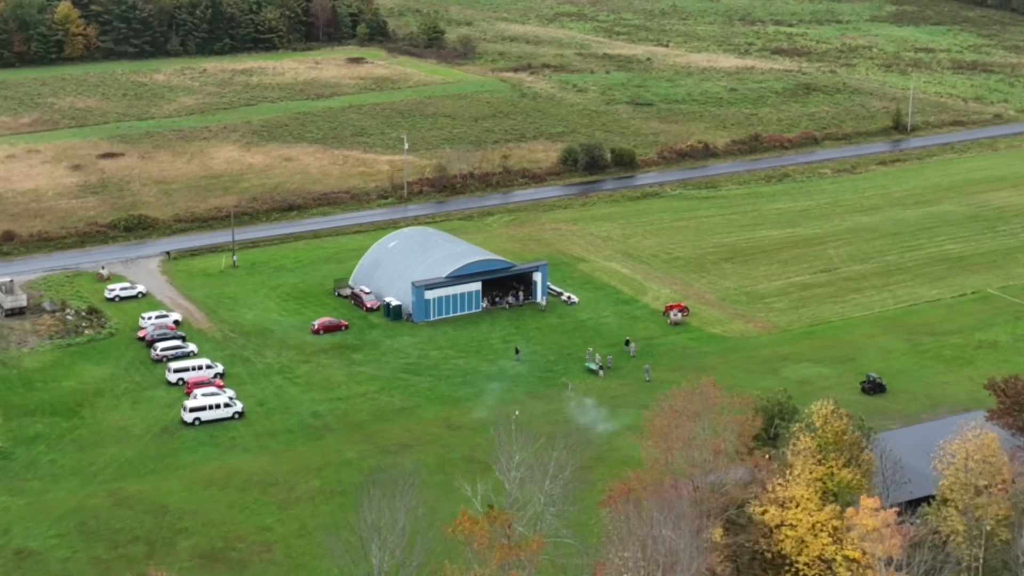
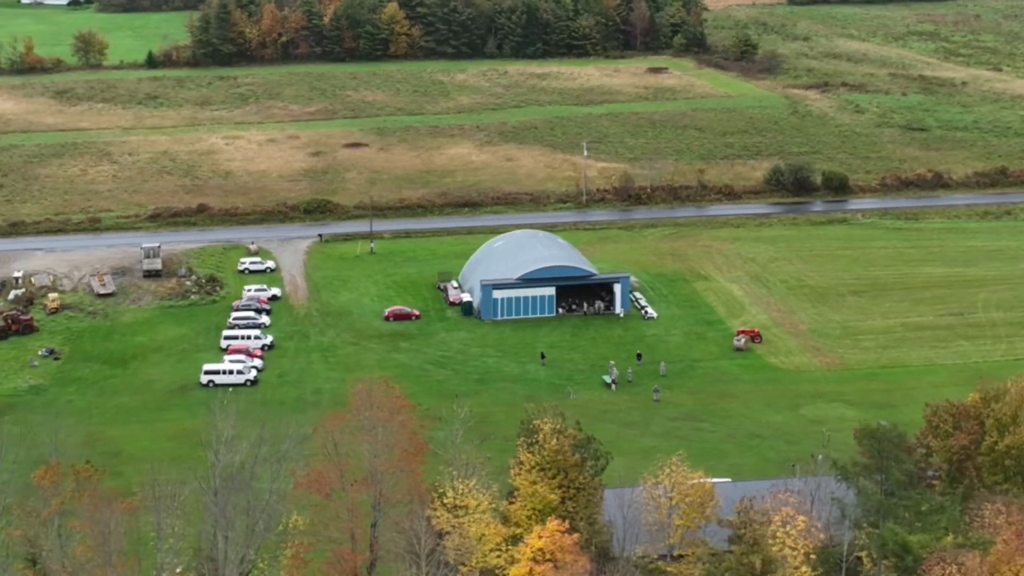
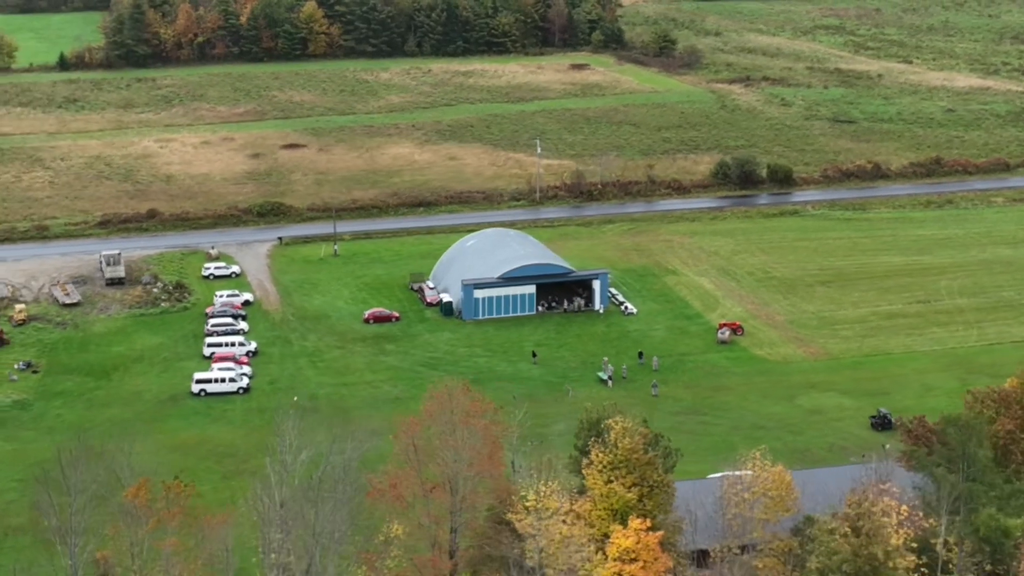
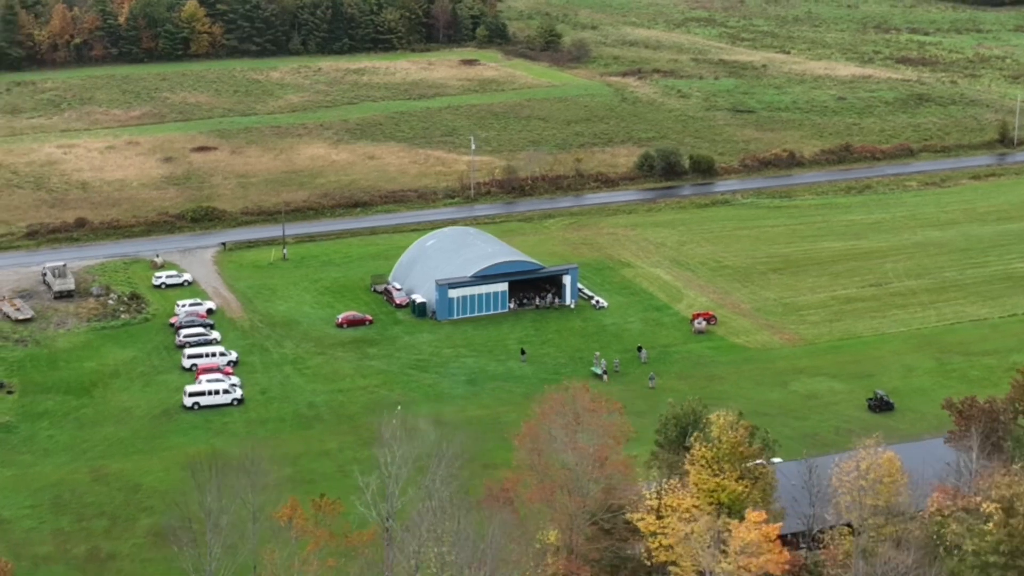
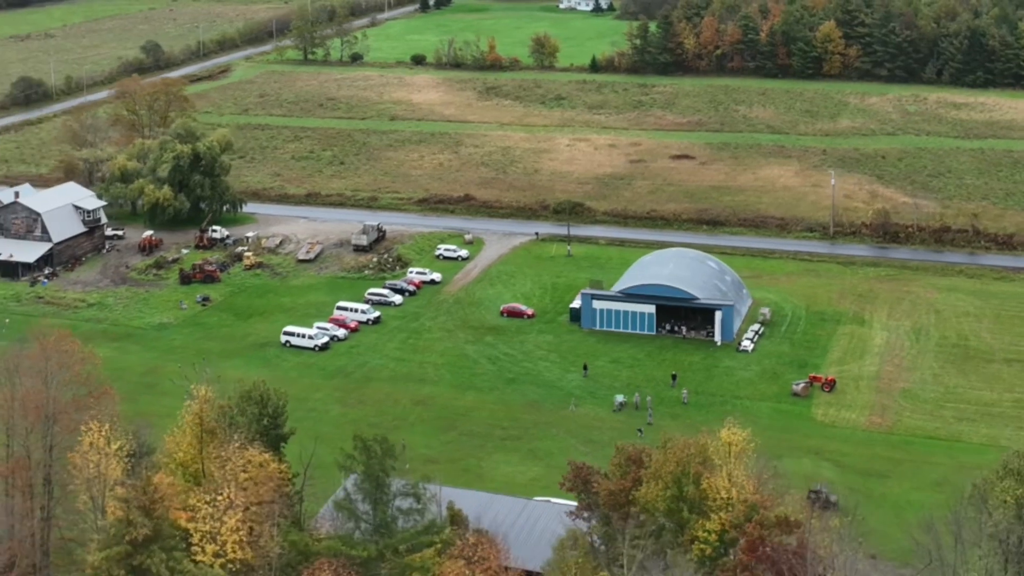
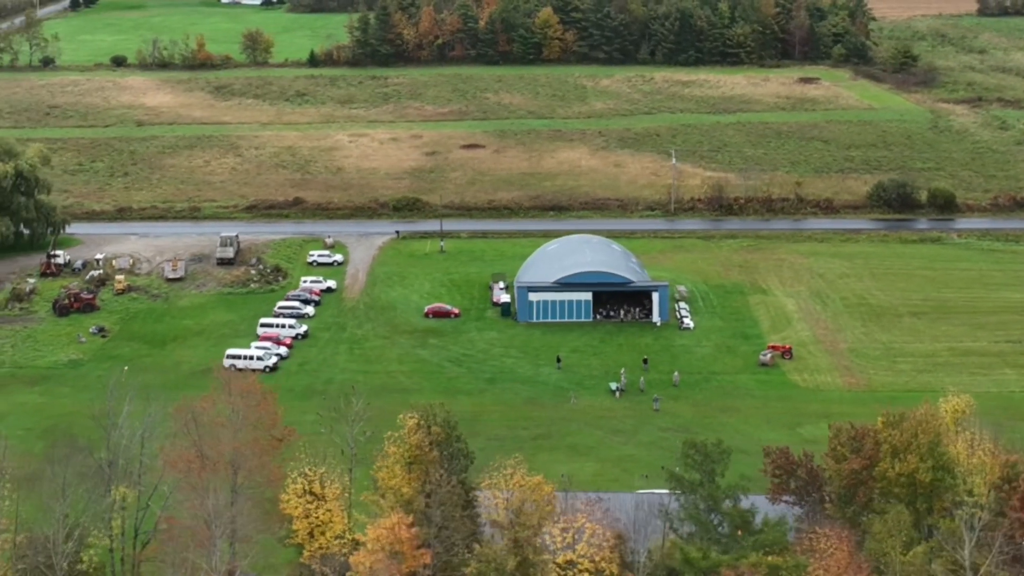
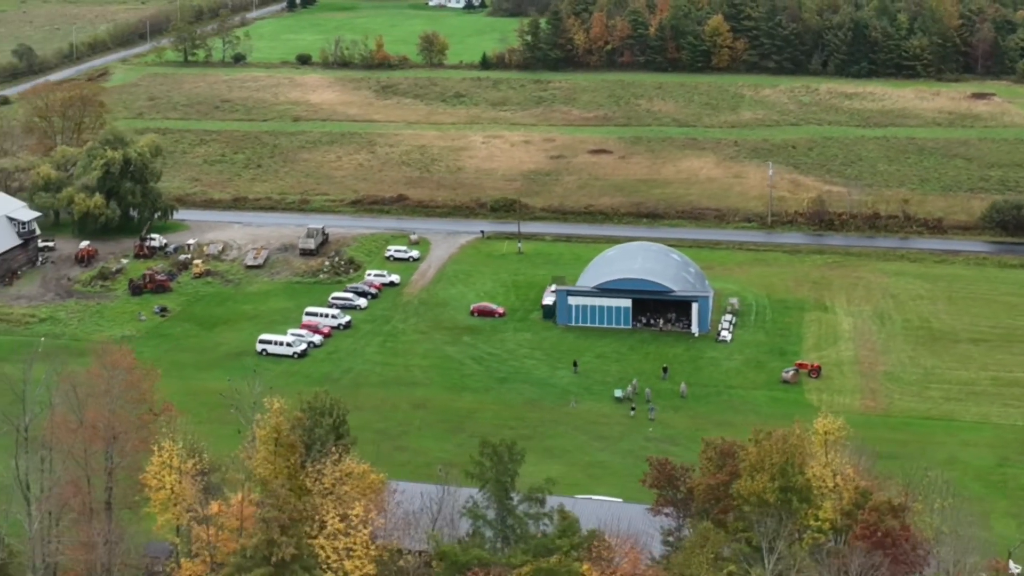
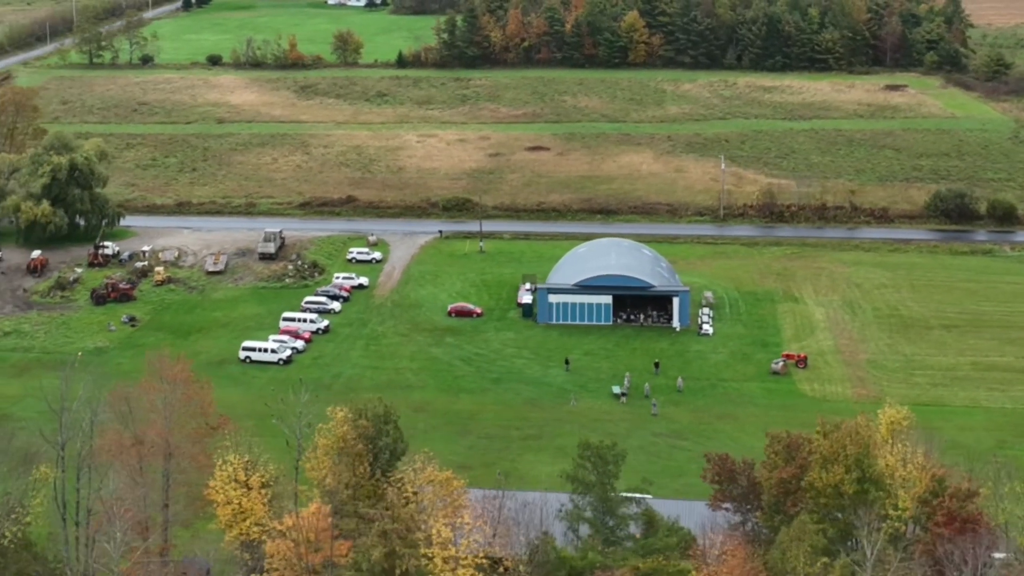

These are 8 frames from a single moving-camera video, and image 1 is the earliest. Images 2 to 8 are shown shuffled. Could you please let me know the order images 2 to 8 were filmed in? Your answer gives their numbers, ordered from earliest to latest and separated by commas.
4, 3, 2, 6, 8, 7, 5
